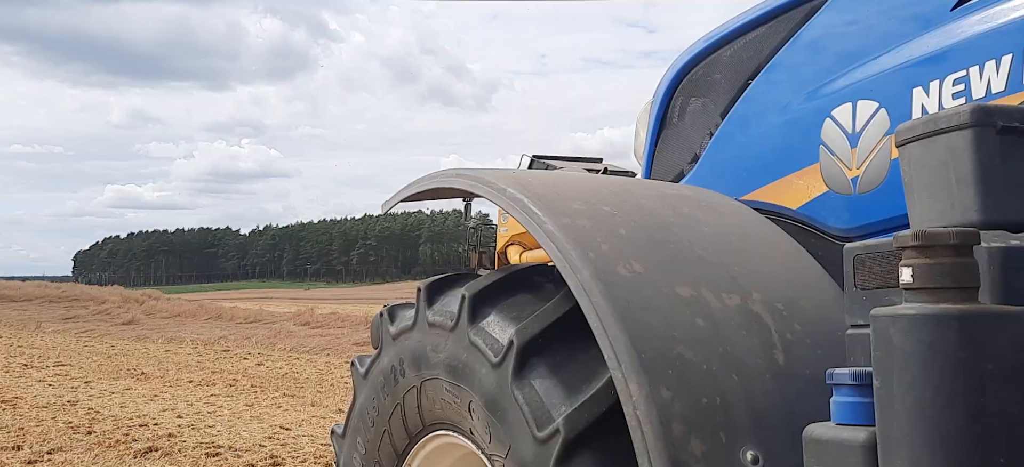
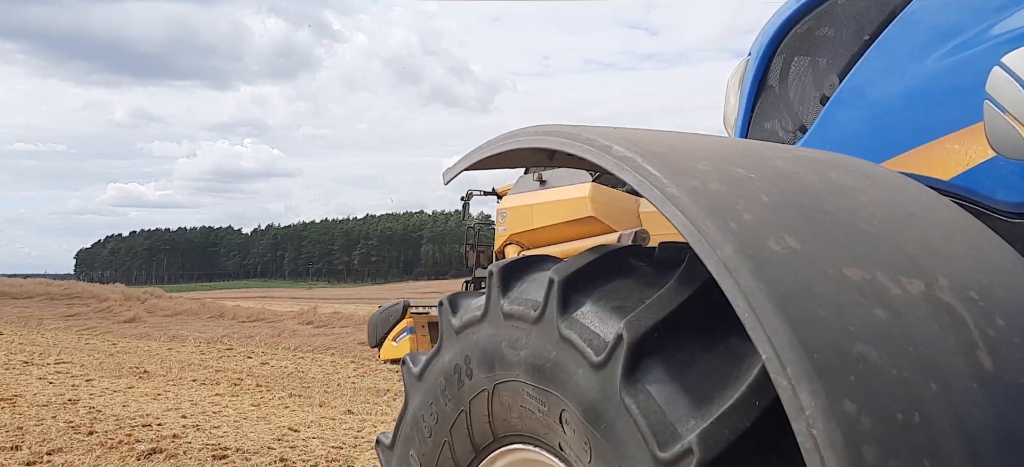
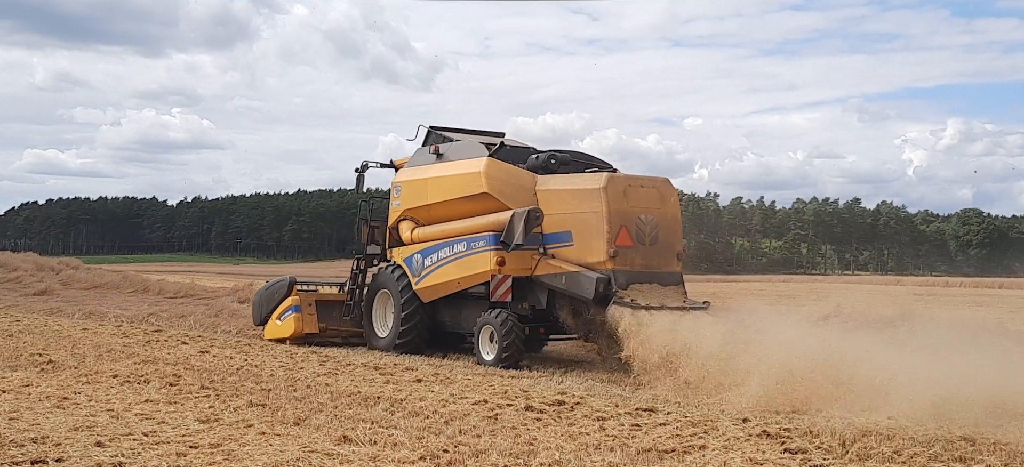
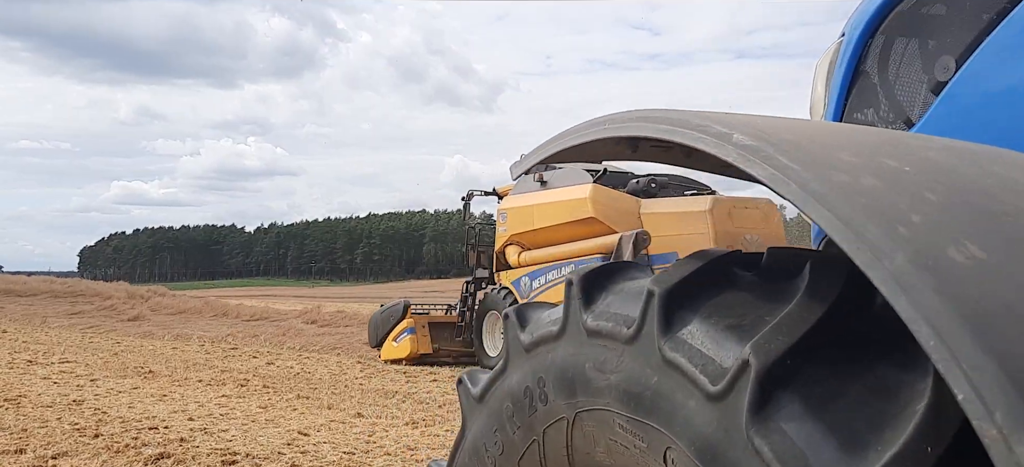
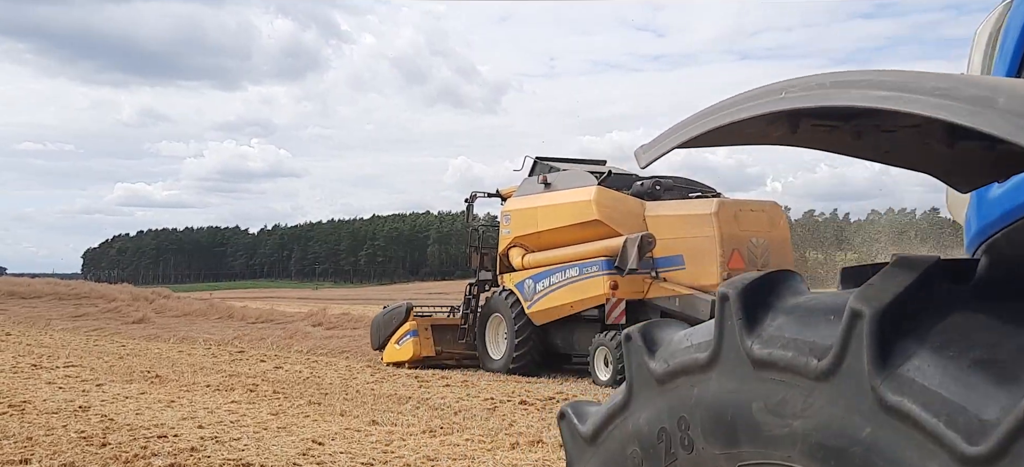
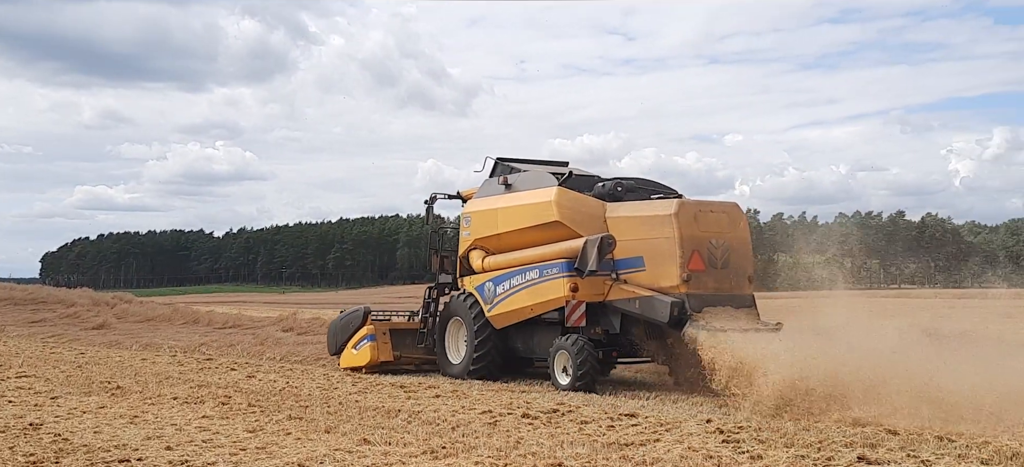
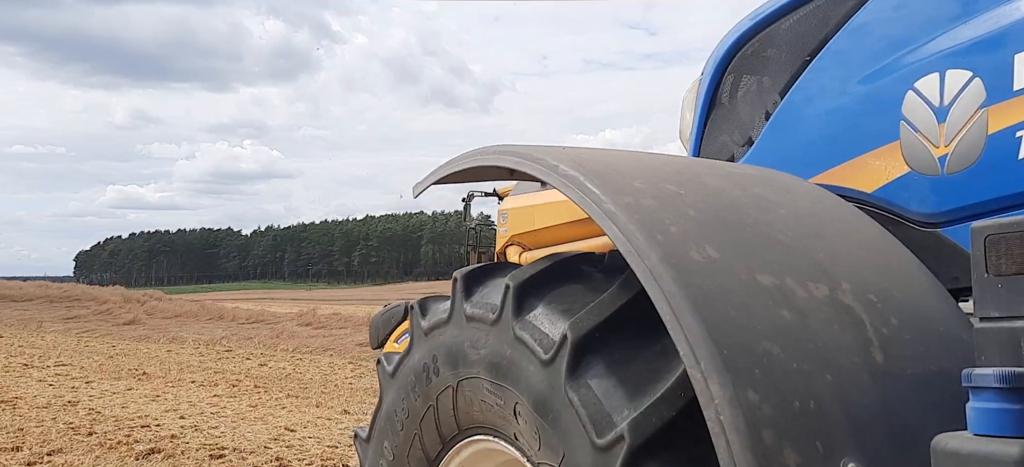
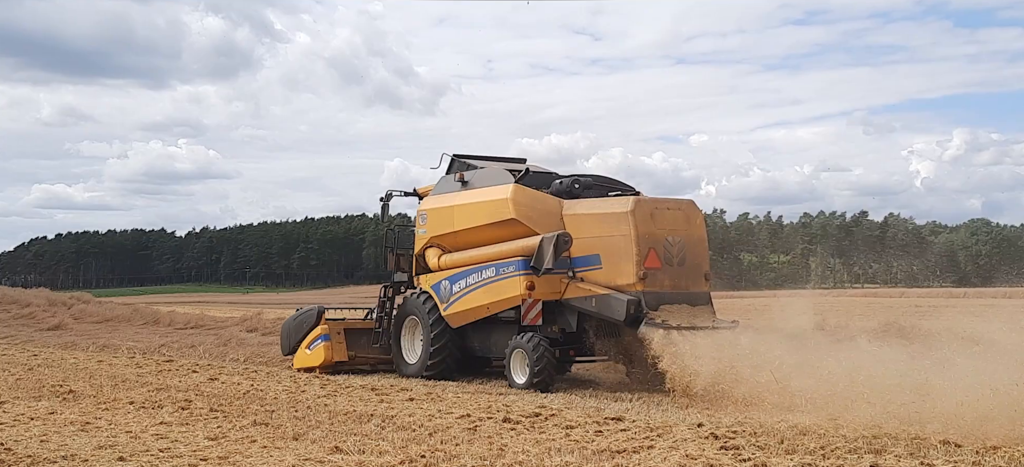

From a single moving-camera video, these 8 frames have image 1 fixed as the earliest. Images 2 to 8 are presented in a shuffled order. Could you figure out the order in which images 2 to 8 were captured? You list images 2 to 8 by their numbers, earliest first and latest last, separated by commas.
7, 2, 4, 5, 6, 8, 3
